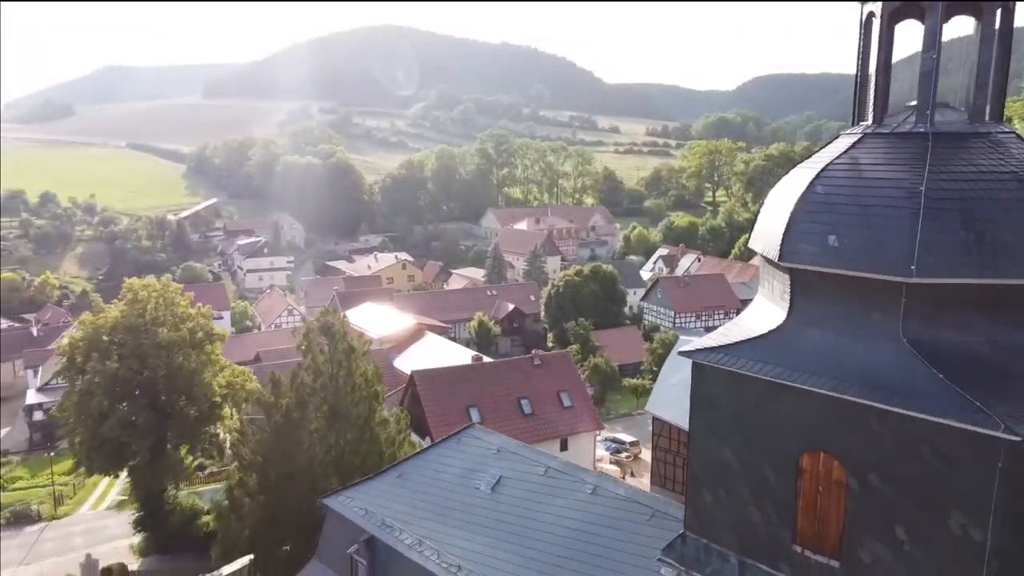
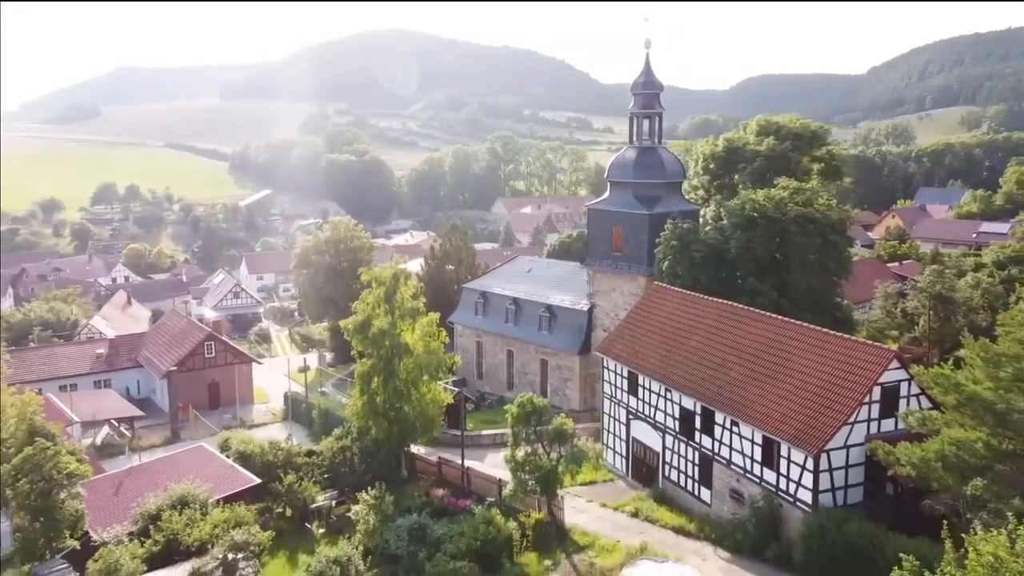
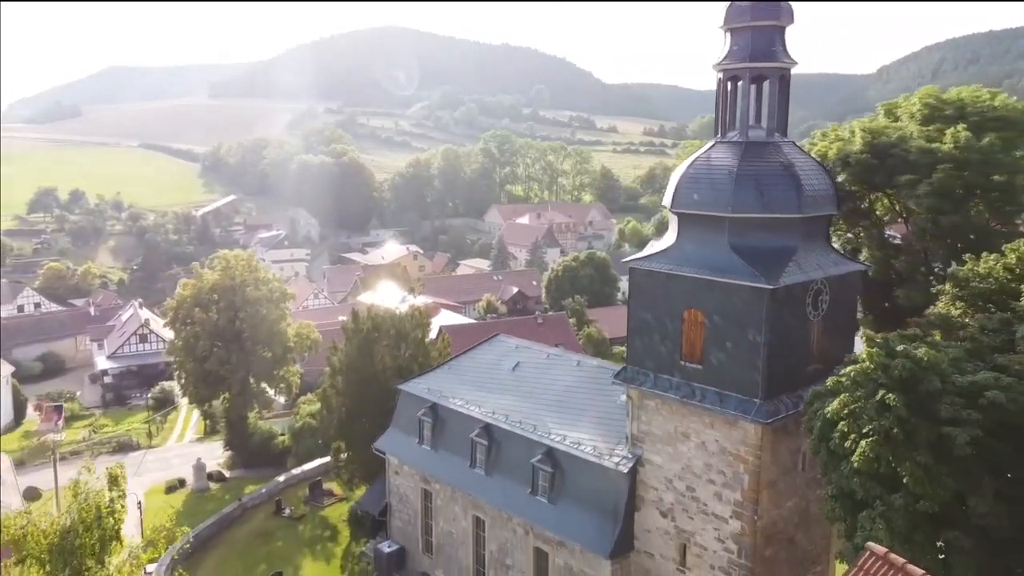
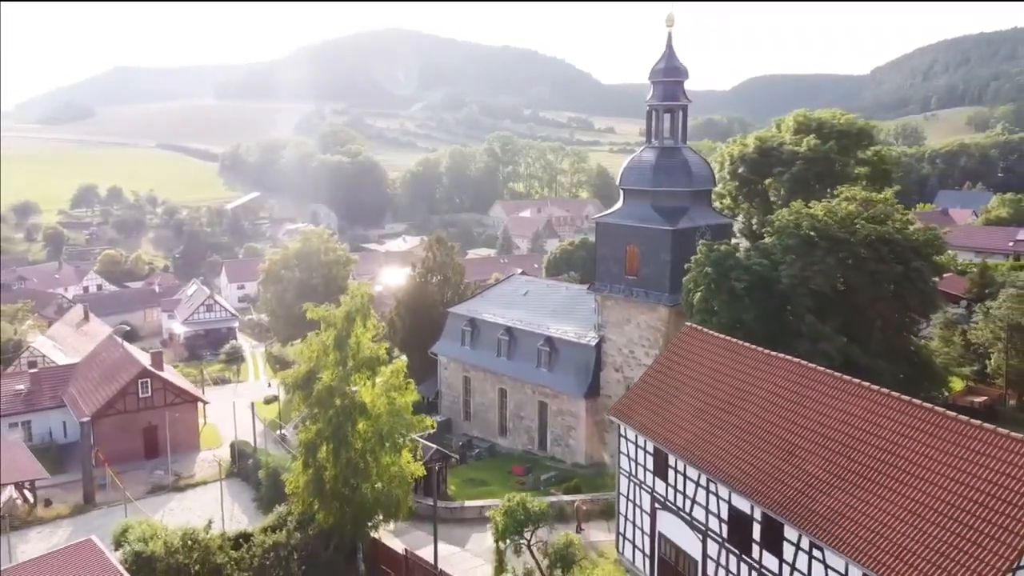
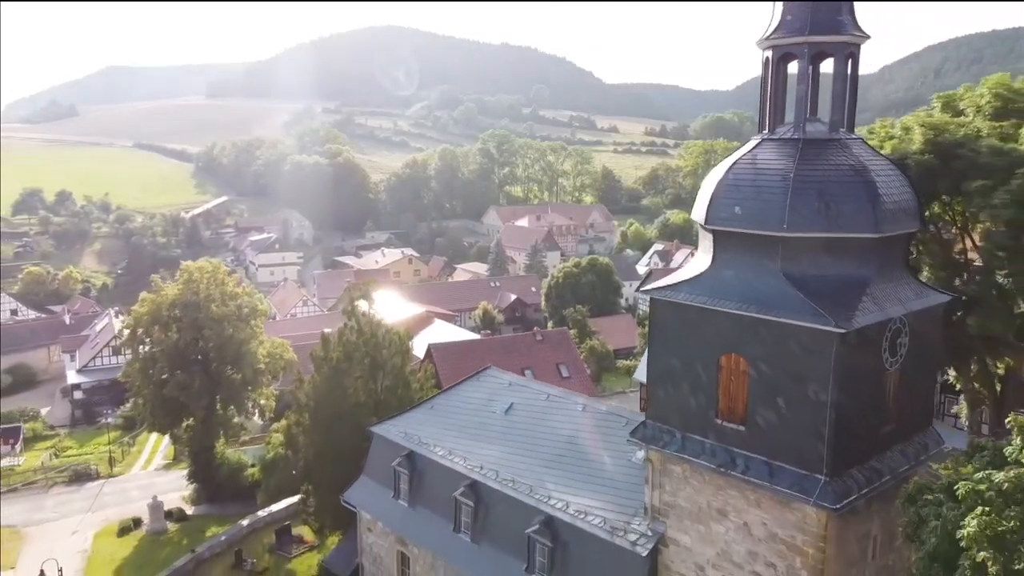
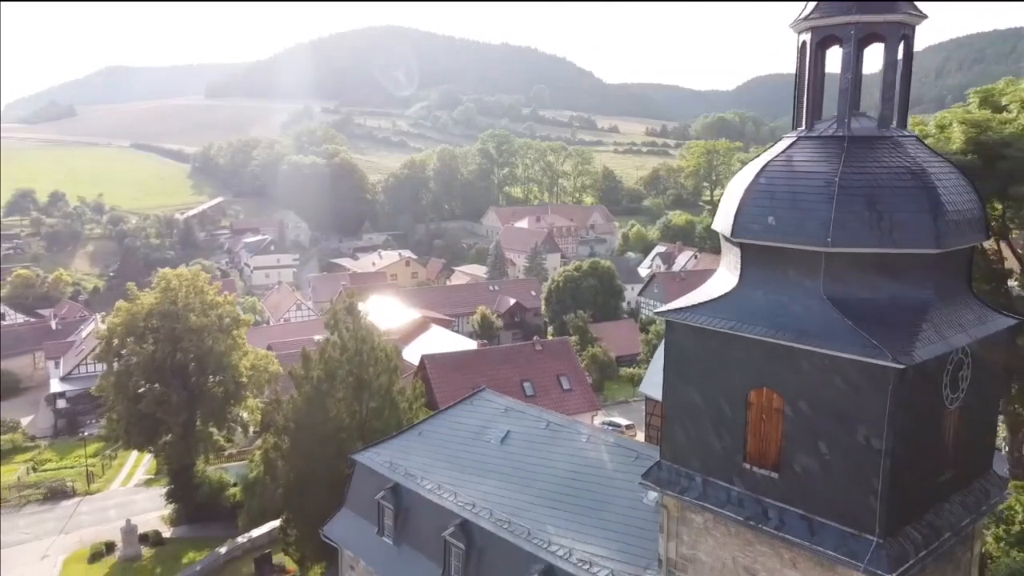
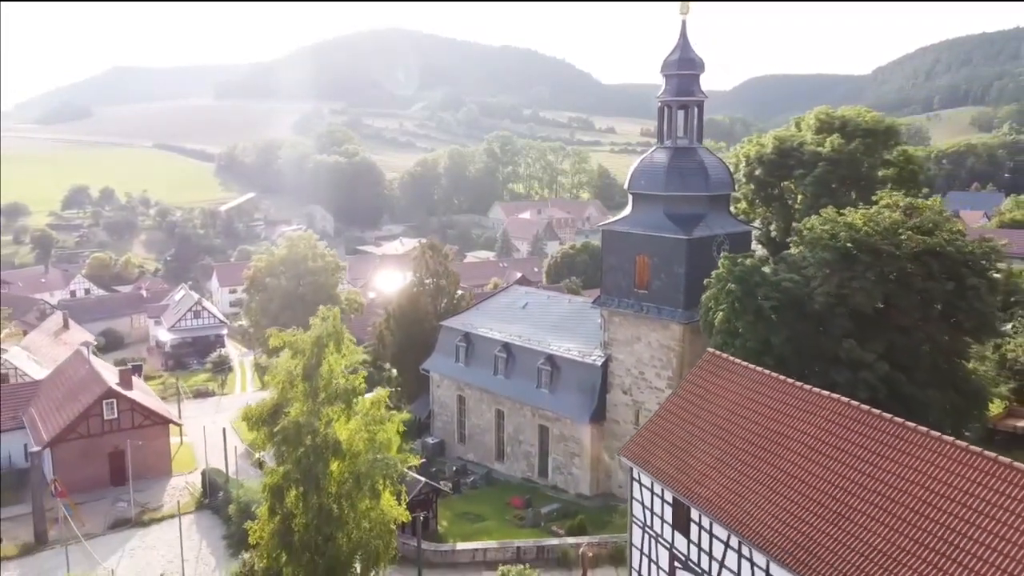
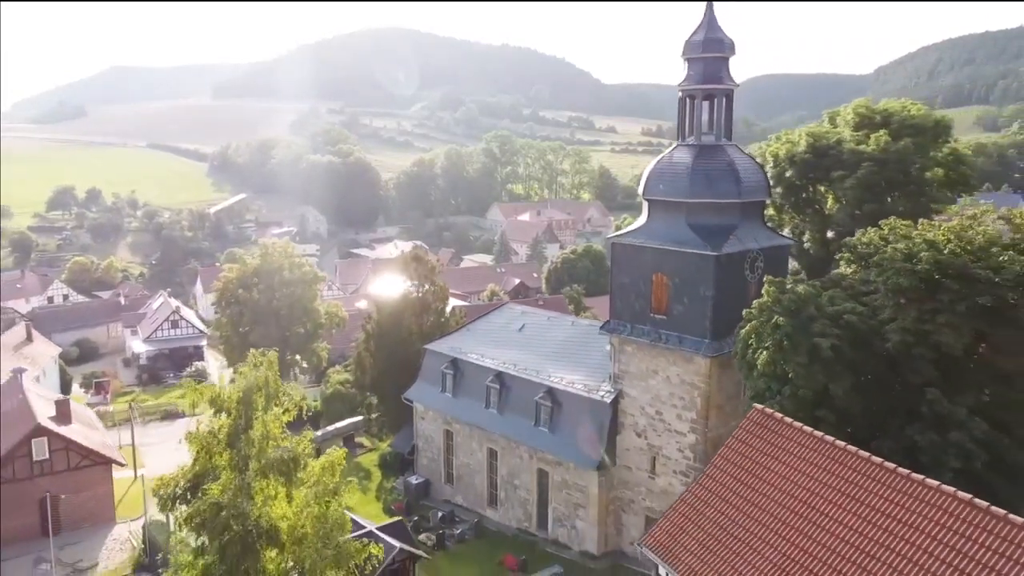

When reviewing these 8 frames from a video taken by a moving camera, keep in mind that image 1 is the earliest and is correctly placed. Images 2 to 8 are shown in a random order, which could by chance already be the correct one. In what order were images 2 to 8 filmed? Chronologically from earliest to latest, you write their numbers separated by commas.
6, 5, 3, 8, 7, 4, 2
